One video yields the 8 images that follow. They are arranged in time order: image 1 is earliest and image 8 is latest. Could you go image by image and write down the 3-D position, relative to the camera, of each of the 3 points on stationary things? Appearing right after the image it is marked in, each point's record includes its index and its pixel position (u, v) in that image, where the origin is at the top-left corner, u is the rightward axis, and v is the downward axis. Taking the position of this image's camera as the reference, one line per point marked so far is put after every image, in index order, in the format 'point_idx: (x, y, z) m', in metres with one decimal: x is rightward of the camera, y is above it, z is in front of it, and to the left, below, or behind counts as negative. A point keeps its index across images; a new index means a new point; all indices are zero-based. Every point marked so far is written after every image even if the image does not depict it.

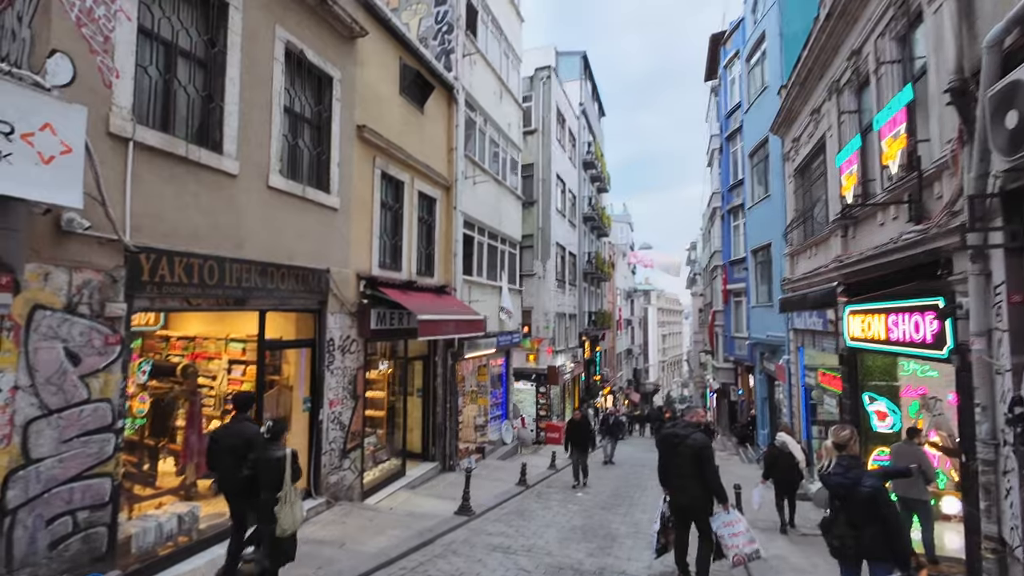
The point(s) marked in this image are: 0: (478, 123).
0: (-1.1, +5.5, +16.0) m
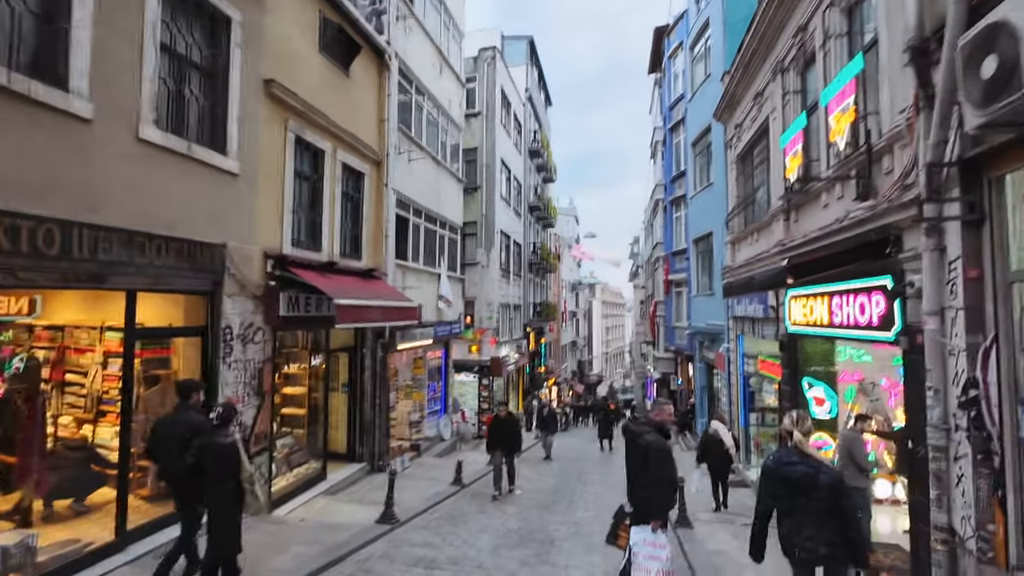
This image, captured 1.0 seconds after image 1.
0: (-3.0, +5.9, +14.8) m
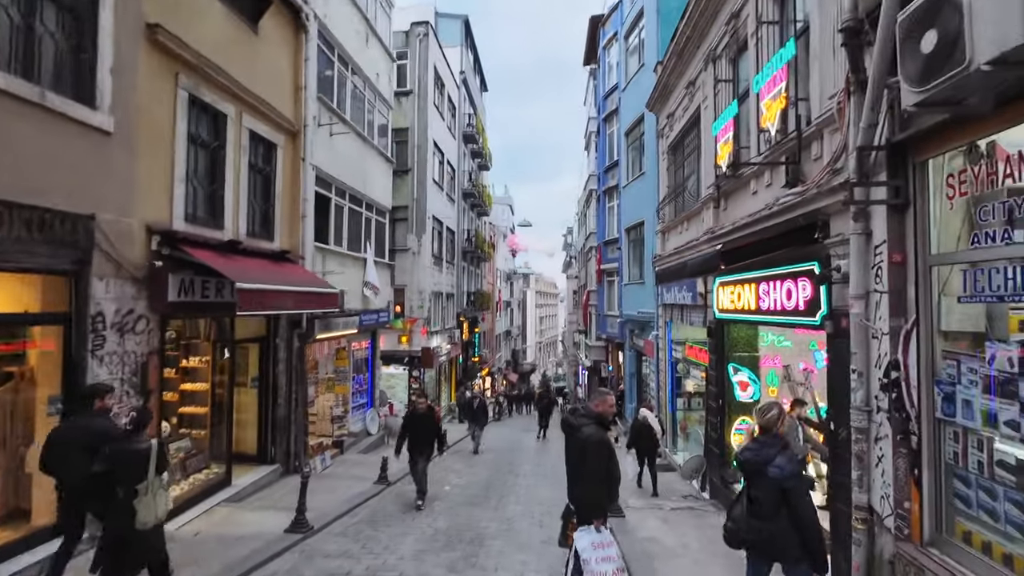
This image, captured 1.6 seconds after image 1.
0: (-5.0, +6.3, +13.6) m
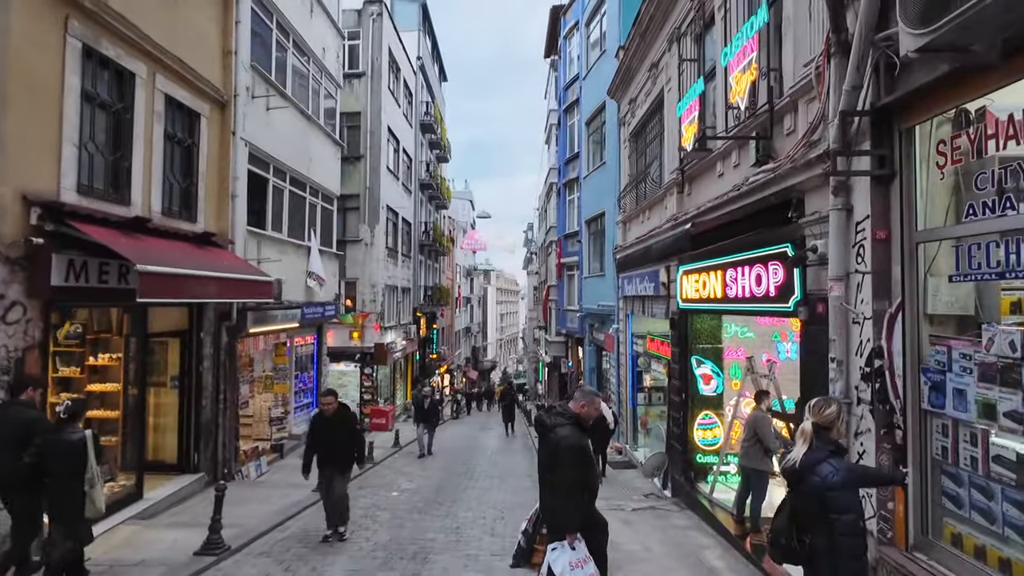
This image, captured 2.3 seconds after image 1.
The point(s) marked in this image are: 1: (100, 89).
0: (-6.1, +6.6, +12.4) m
1: (-6.3, +3.0, +7.2) m
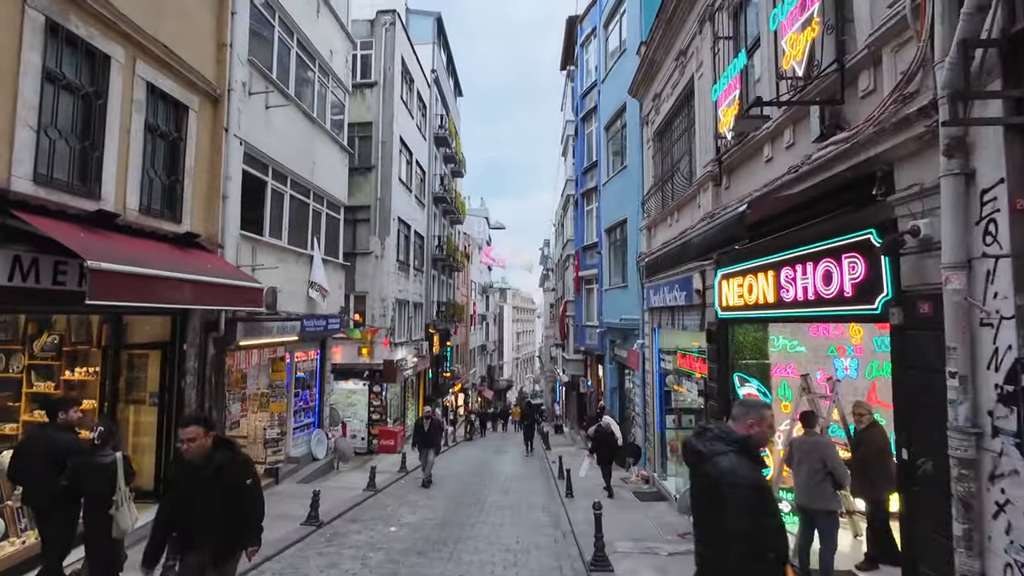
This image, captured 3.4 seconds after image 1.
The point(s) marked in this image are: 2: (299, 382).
0: (-5.8, +6.3, +11.8) m
1: (-6.1, +3.0, +6.5) m
2: (-6.1, -2.7, +13.6) m
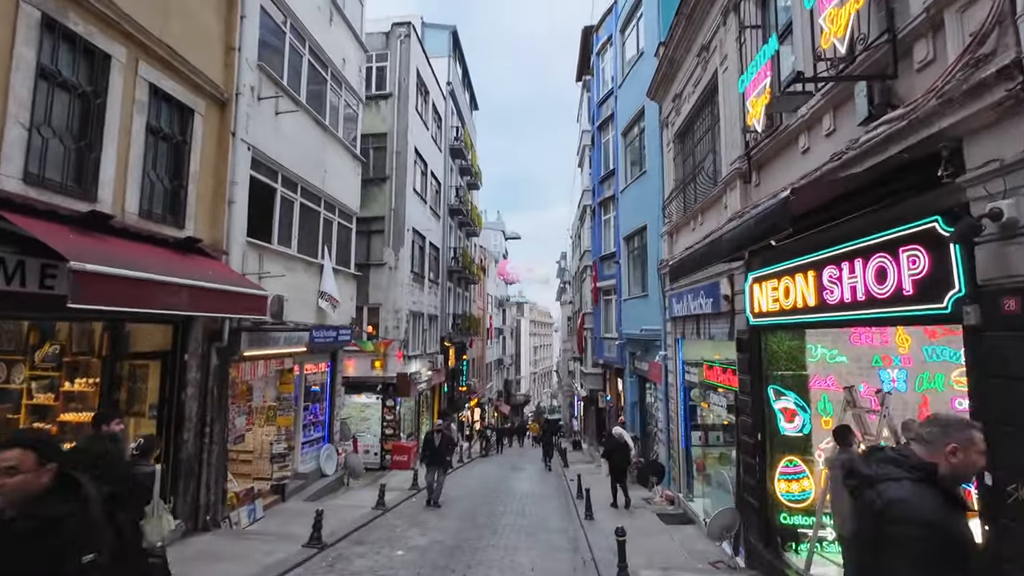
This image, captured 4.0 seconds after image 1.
0: (-5.4, +6.1, +11.7) m
1: (-5.9, +2.9, +6.3) m
2: (-5.6, -2.9, +13.2) m
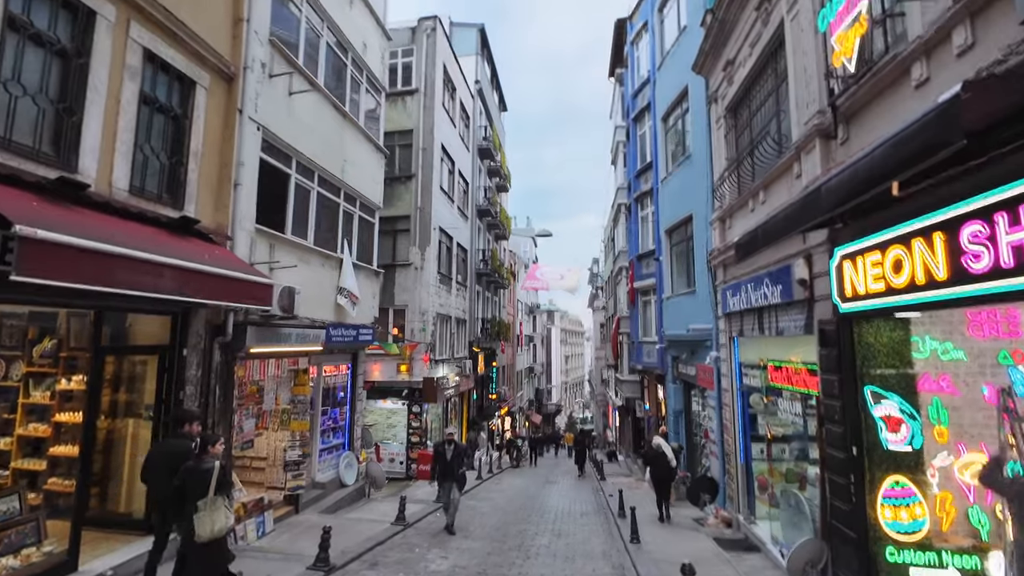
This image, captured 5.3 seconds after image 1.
0: (-4.7, +6.2, +11.0) m
1: (-5.6, +3.1, +5.6) m
2: (-4.8, -2.8, +12.4) m
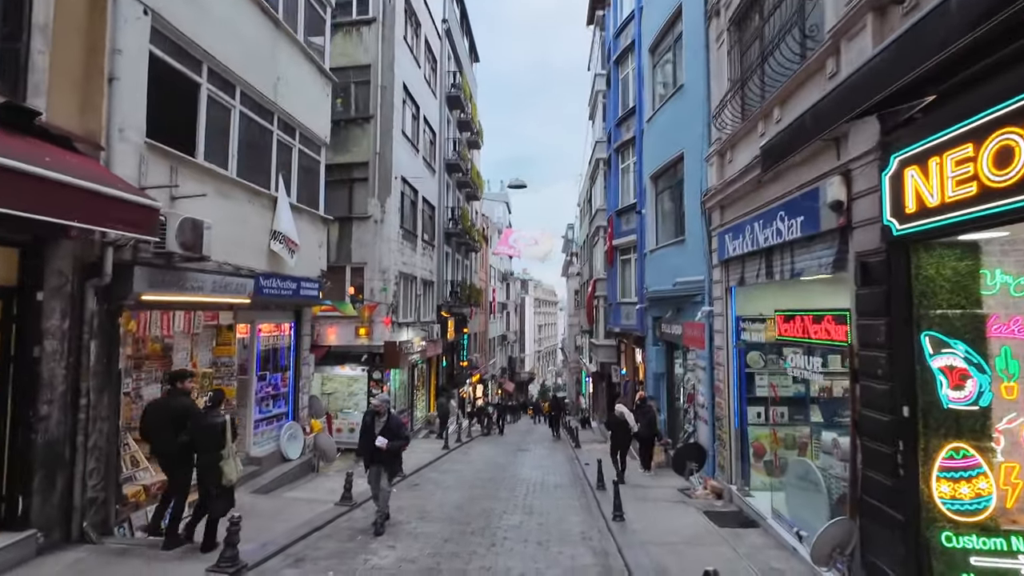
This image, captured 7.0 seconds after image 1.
0: (-5.4, +7.4, +8.7) m
1: (-5.9, +3.9, +3.5) m
2: (-5.5, -1.6, +10.6) m
